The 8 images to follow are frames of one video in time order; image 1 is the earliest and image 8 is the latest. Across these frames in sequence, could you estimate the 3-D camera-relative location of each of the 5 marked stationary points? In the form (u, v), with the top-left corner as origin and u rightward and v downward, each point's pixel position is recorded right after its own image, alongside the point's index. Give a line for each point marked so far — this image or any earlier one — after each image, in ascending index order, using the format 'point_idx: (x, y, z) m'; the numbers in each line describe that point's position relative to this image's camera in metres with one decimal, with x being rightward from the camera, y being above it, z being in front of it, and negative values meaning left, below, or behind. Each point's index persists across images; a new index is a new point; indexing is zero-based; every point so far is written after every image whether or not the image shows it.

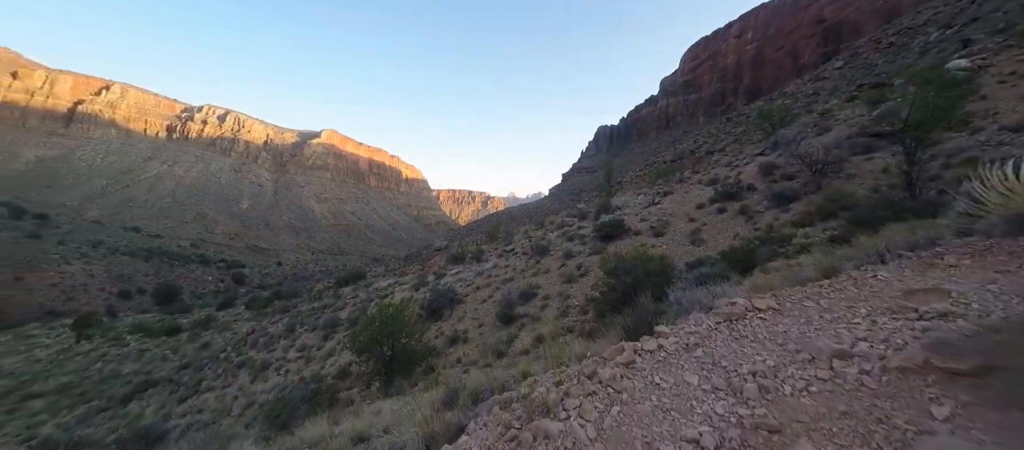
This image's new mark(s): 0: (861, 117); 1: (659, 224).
0: (+15.3, +4.8, +16.5) m
1: (+6.1, +0.2, +15.4) m
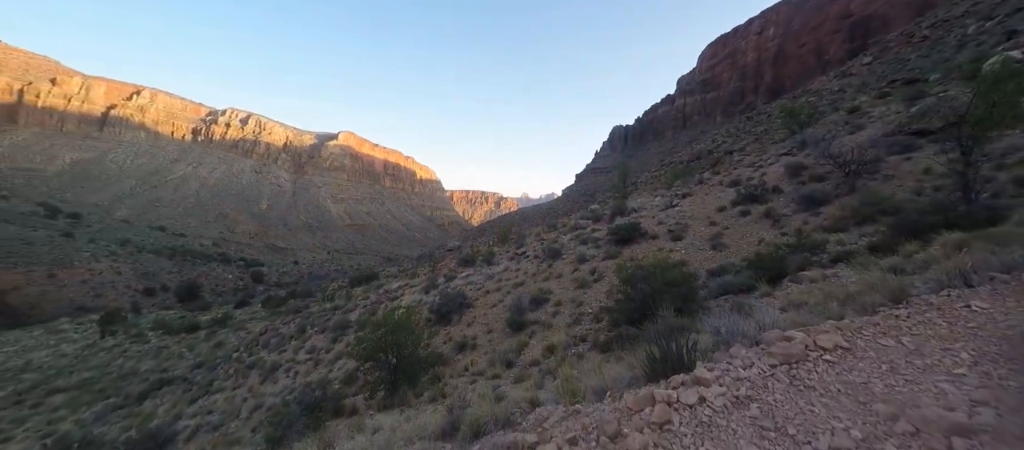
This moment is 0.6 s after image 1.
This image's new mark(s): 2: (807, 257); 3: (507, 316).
0: (+15.8, +4.6, +15.4) m
1: (+6.6, 0.0, +14.7) m
2: (+7.2, -0.7, +9.1) m
3: (-0.1, -3.0, +12.3) m
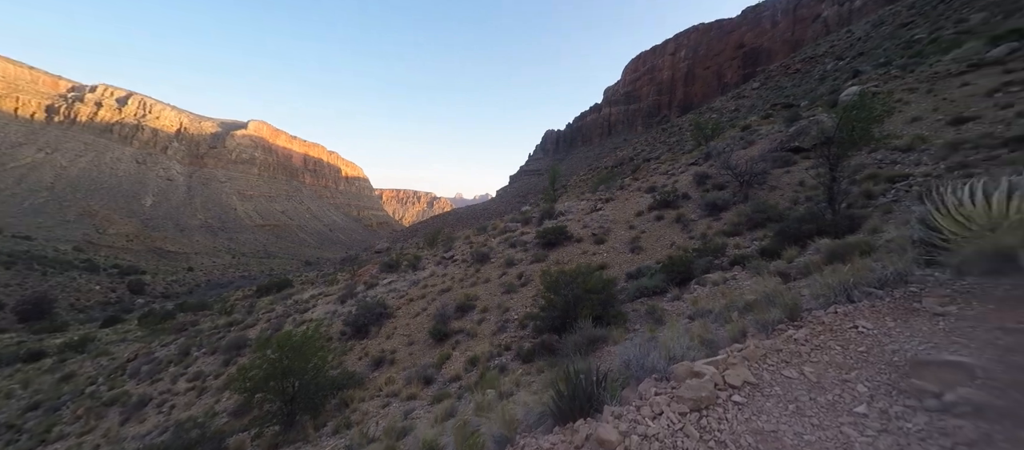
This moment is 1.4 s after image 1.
0: (+12.6, +4.4, +17.6) m
1: (+3.7, -0.2, +15.2) m
2: (+5.2, -0.9, +9.8) m
3: (-2.6, -3.2, +11.6) m
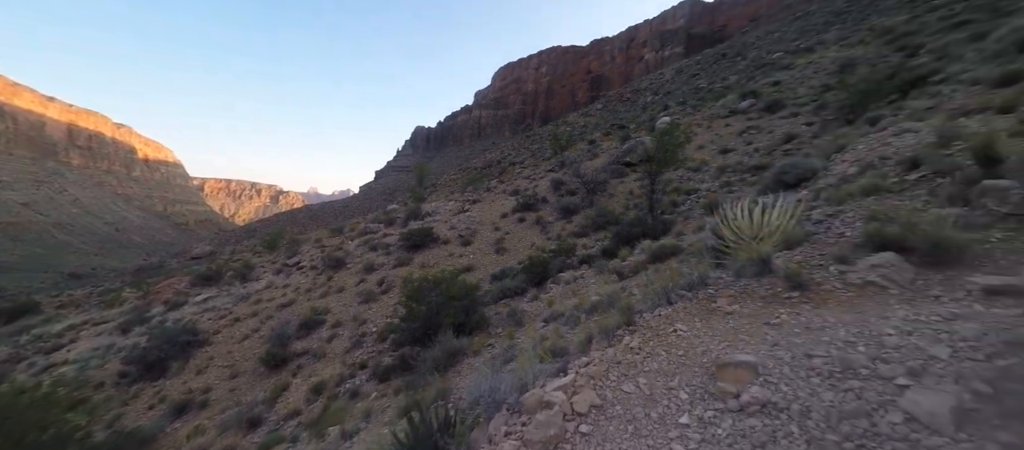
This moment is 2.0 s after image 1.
0: (+5.7, +4.2, +20.5) m
1: (-1.9, -0.3, +15.2) m
2: (+1.5, -1.0, +10.7) m
3: (-6.5, -3.3, +9.7) m
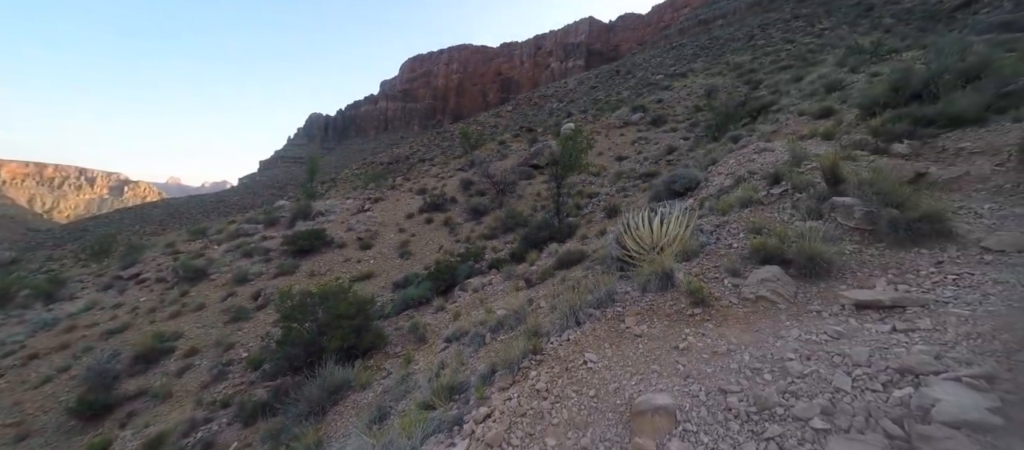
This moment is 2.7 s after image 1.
0: (+0.6, +4.1, +20.7) m
1: (-5.5, -0.4, +13.8) m
2: (-1.1, -1.1, +10.2) m
3: (-8.7, -3.4, +7.3) m
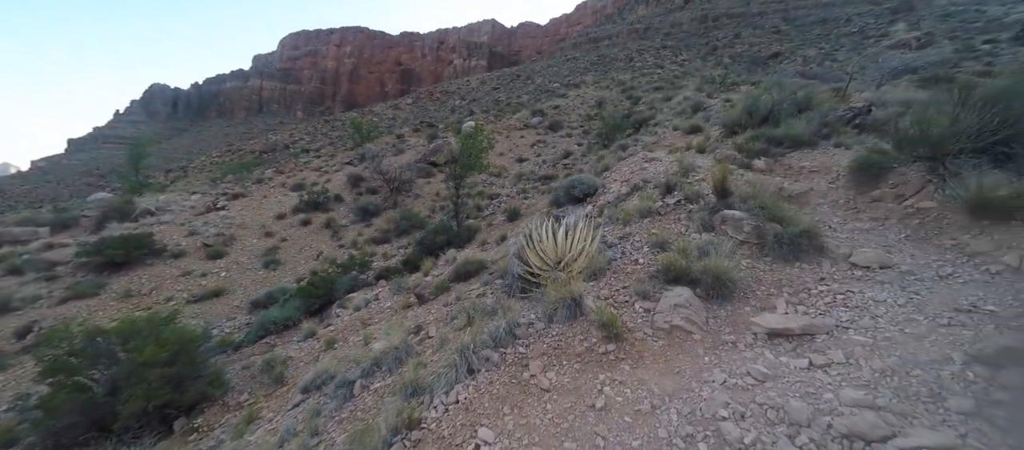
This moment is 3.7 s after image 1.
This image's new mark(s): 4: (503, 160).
0: (-4.7, +4.1, +19.4) m
1: (-8.9, -0.5, +11.1) m
2: (-3.7, -1.2, +8.7) m
3: (-10.3, -3.5, +4.1) m
4: (-0.4, +3.0, +17.0) m
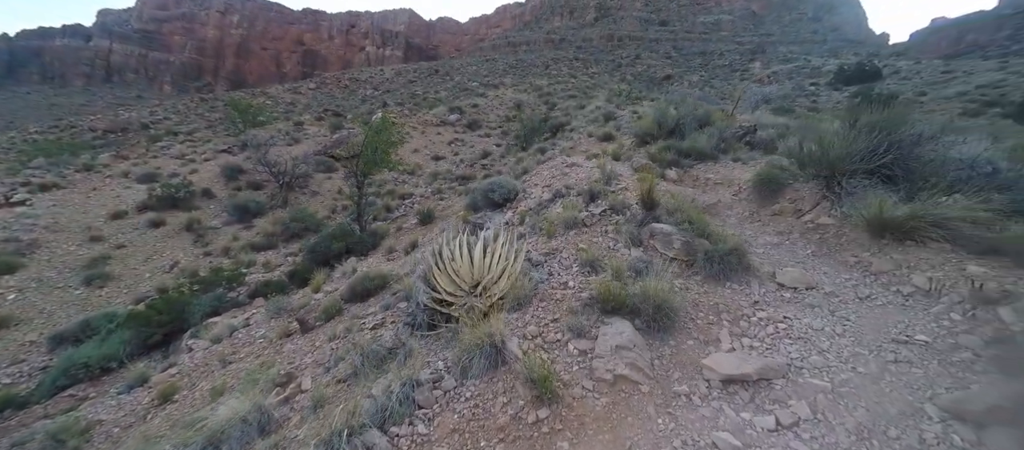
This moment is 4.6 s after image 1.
0: (-8.8, +4.0, +17.1) m
1: (-11.0, -0.5, +8.2) m
2: (-5.5, -1.3, +7.0) m
3: (-10.9, -3.5, +1.0) m
4: (-4.0, +2.9, +15.8) m
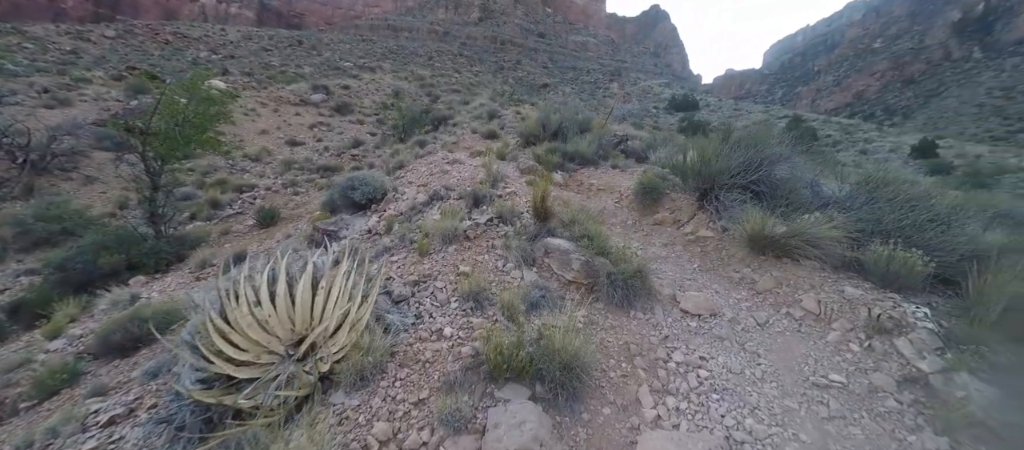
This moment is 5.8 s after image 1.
0: (-13.4, +4.1, +12.7) m
1: (-12.9, -0.5, +3.5) m
2: (-7.2, -1.4, +4.0) m
3: (-10.6, -3.6, -3.3) m
4: (-8.5, +2.9, +12.8) m
